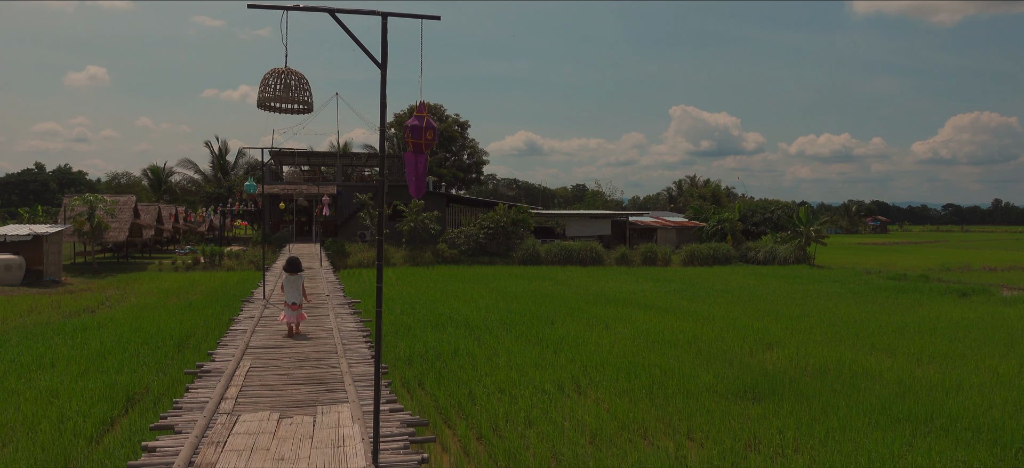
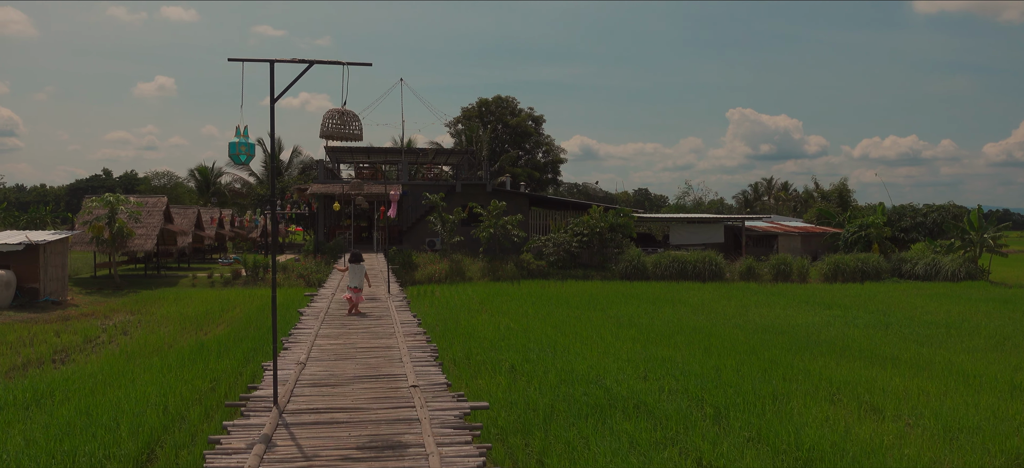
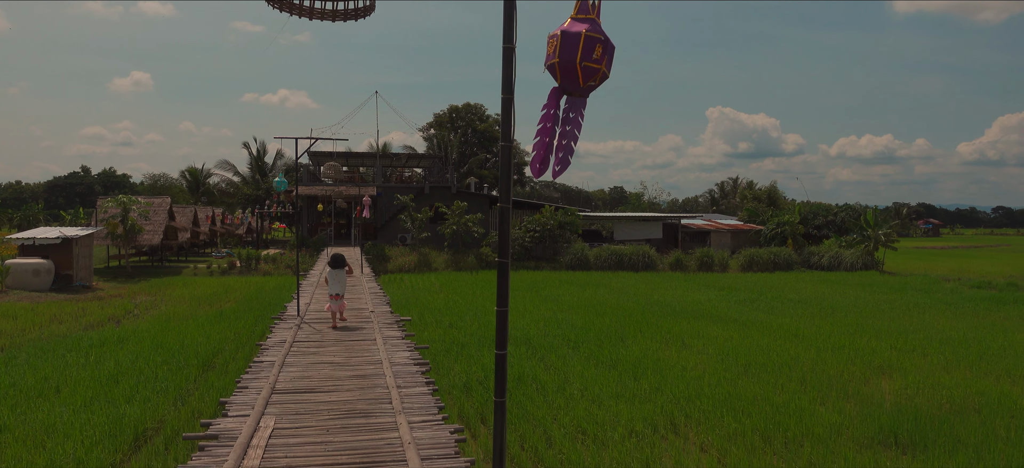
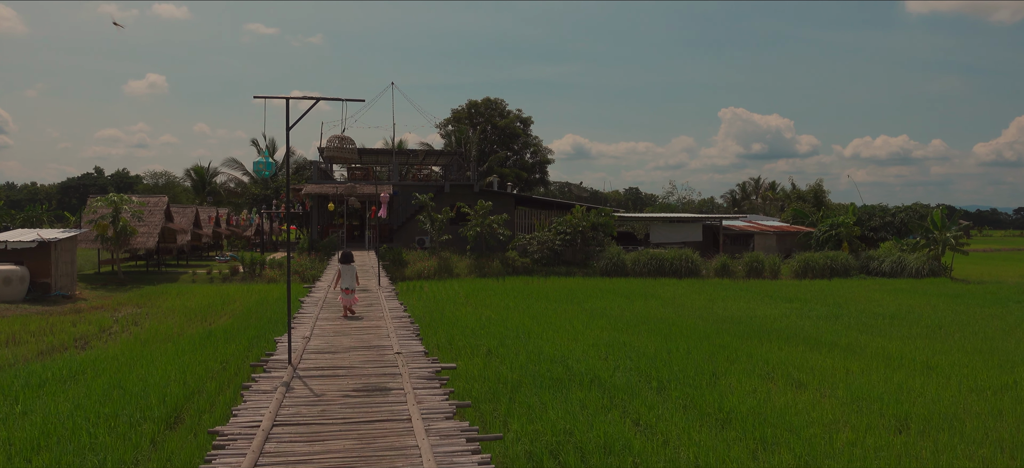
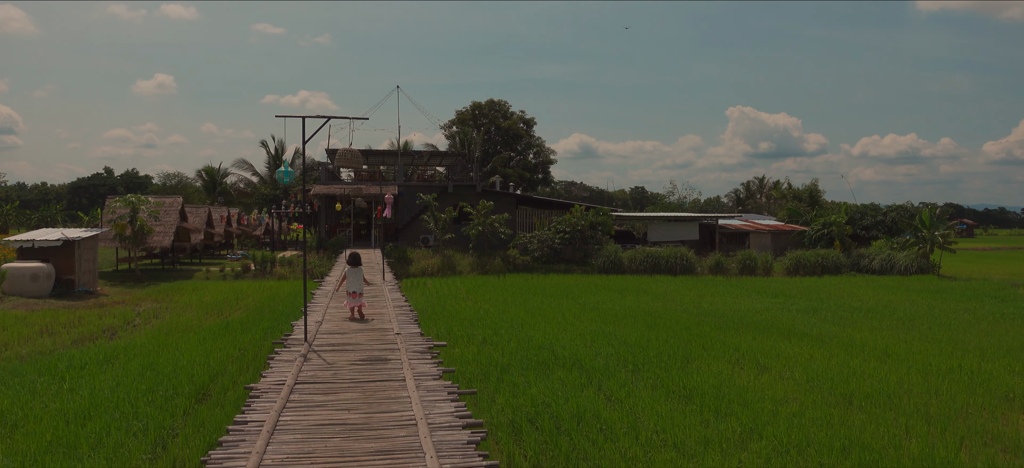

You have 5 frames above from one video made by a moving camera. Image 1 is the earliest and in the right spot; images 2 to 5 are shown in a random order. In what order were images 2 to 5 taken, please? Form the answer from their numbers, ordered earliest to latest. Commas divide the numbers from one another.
3, 5, 4, 2
